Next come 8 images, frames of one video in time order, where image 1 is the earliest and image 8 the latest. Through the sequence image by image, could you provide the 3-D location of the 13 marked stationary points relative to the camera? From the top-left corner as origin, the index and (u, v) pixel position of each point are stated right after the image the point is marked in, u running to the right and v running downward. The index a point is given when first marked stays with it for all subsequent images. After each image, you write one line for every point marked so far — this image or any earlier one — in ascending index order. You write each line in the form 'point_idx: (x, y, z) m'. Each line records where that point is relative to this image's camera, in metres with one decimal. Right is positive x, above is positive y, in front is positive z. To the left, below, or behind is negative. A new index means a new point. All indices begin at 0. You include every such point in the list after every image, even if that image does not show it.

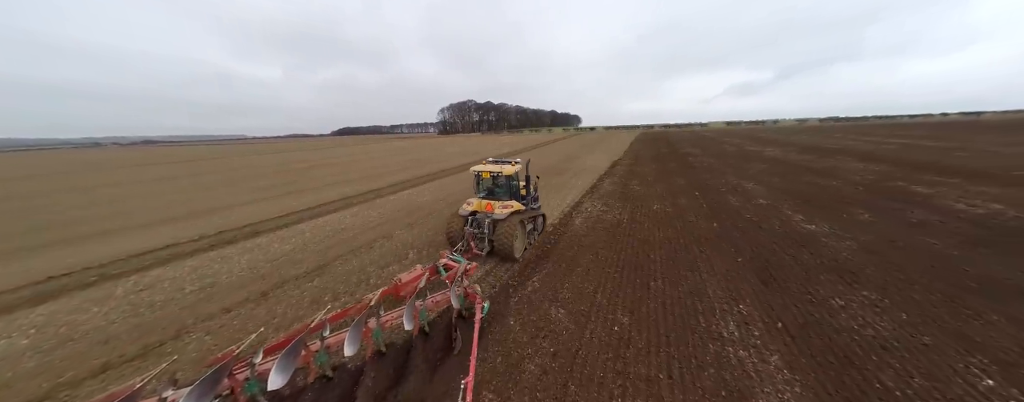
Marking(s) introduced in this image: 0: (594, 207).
0: (+3.3, -0.3, +10.2) m
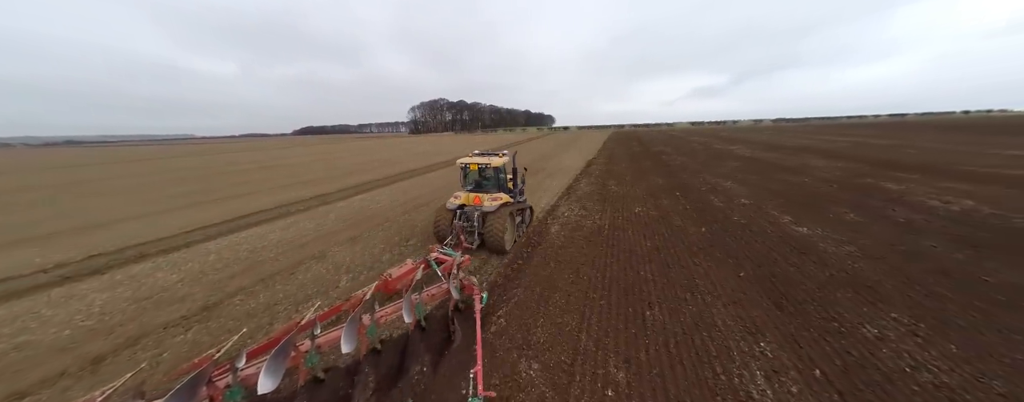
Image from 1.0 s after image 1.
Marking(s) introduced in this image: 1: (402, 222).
0: (+2.2, -0.4, +9.2) m
1: (-3.7, -0.6, +8.7) m
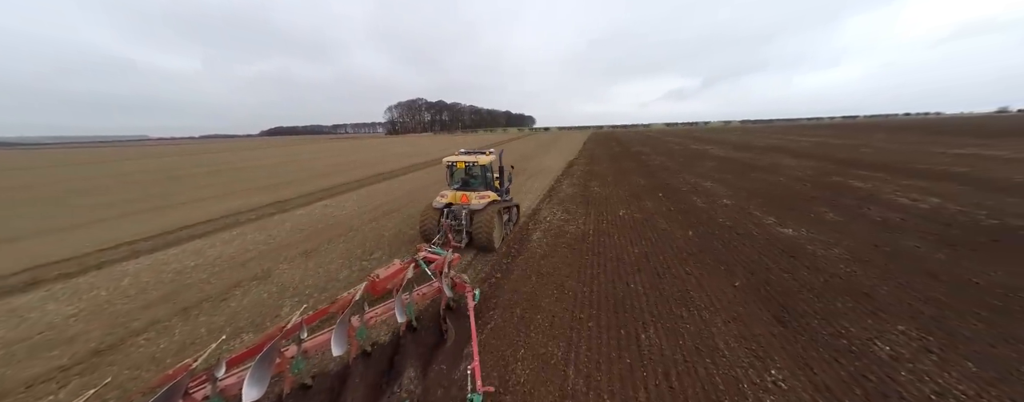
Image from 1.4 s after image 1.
0: (+1.4, -0.5, +8.6) m
1: (-4.4, -0.9, +7.8) m
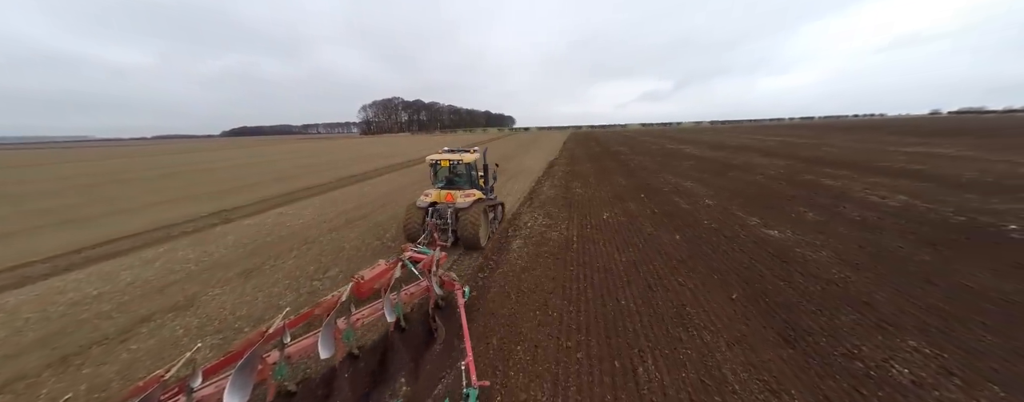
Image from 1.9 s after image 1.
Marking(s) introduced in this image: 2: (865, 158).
0: (+0.8, -0.6, +8.1) m
1: (-5.0, -1.1, +6.9) m
2: (+22.2, +2.7, +15.9) m
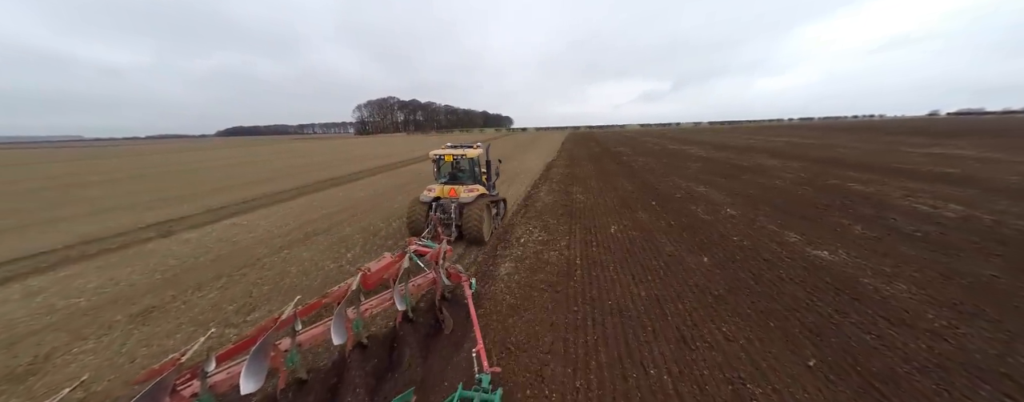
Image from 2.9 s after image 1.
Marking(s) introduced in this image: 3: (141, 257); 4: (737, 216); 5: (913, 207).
0: (+0.5, -0.9, +6.8) m
1: (-5.2, -1.4, +5.5) m
2: (+21.8, +2.4, +14.9) m
3: (-8.9, -1.5, +5.9) m
4: (+6.5, -0.4, +7.3) m
5: (+11.4, -0.1, +7.2) m
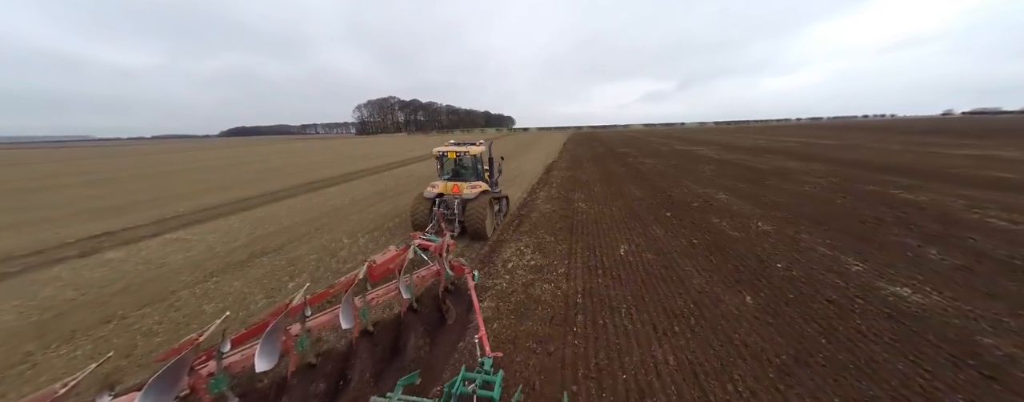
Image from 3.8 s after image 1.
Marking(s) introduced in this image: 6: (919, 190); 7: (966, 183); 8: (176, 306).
0: (+0.2, -1.2, +5.6) m
1: (-5.5, -1.7, +4.4) m
2: (+21.7, +2.0, +13.5) m
3: (-9.2, -1.8, +4.8) m
4: (+6.2, -0.7, +6.0) m
5: (+11.1, -0.5, +5.9) m
6: (+14.7, +0.6, +9.0) m
7: (+17.6, +0.9, +9.8) m
8: (-5.7, -1.8, +4.2) m
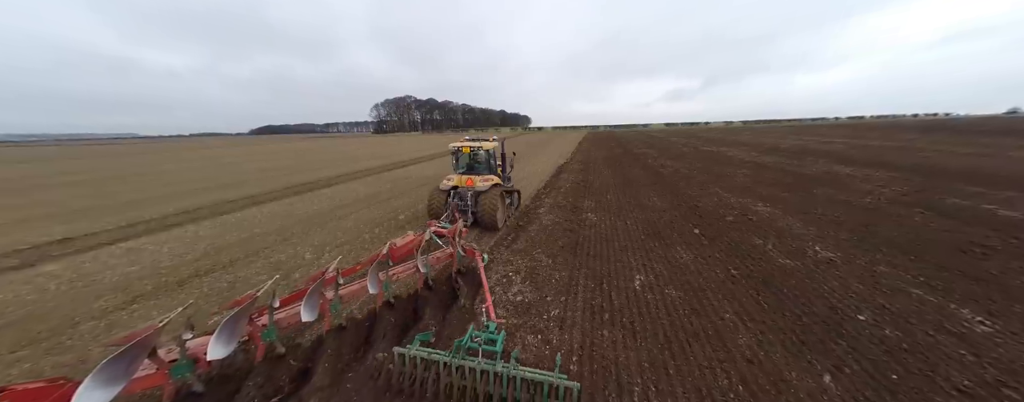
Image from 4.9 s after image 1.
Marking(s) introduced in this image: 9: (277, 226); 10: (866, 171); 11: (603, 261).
0: (0.0, -1.5, +4.5) m
1: (-5.8, -1.8, +3.6) m
2: (+21.9, +1.4, +11.2) m
3: (-9.5, -1.9, +4.3) m
4: (+6.0, -1.1, +4.6) m
5: (+10.9, -0.9, +4.2) m
6: (+14.6, +0.1, +7.1) m
7: (+17.6, +0.3, +7.7) m
8: (-6.0, -2.0, +3.5) m
9: (-6.5, -0.7, +7.1) m
10: (+18.5, +1.8, +13.1) m
11: (+1.9, -1.2, +5.3) m
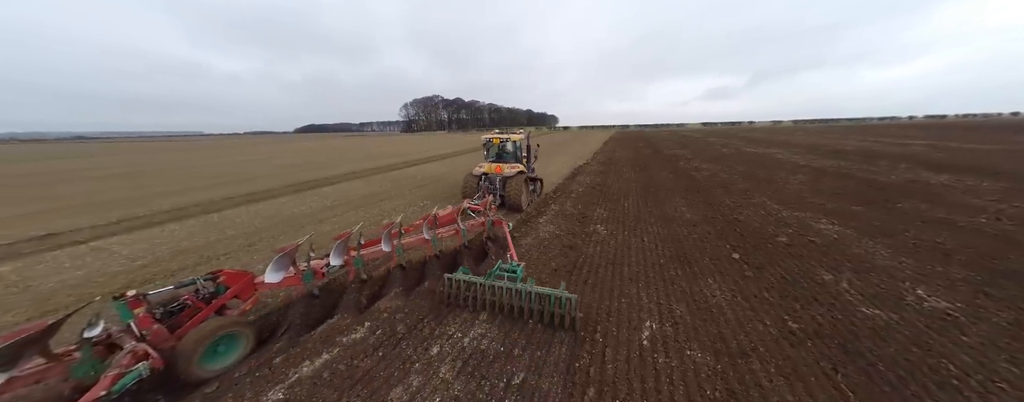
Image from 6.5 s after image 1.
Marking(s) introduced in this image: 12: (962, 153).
0: (-0.5, -1.7, +3.5) m
1: (-6.4, -1.8, +3.1) m
2: (+22.0, +0.6, +8.1) m
3: (-10.0, -1.8, +4.1) m
4: (+5.5, -1.5, +3.0) m
5: (+10.3, -1.4, +2.1) m
6: (+14.3, -0.5, +4.7) m
7: (+17.4, -0.4, +5.0) m
8: (-6.6, -2.0, +3.0) m
9: (-6.7, -0.7, +6.7) m
10: (+18.8, +1.0, +10.3) m
11: (+1.5, -1.4, +4.1) m
12: (+30.8, +3.4, +17.1) m
